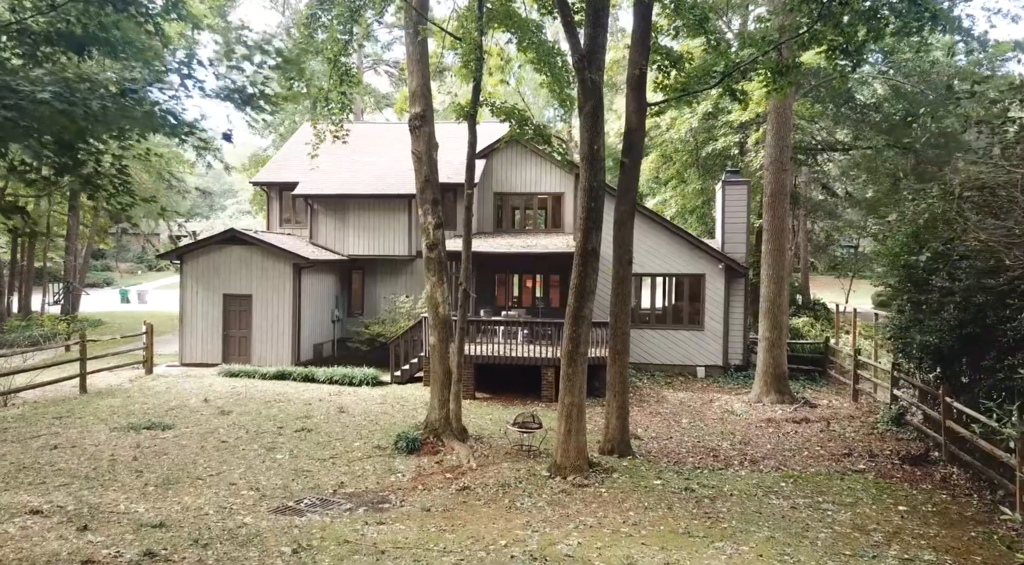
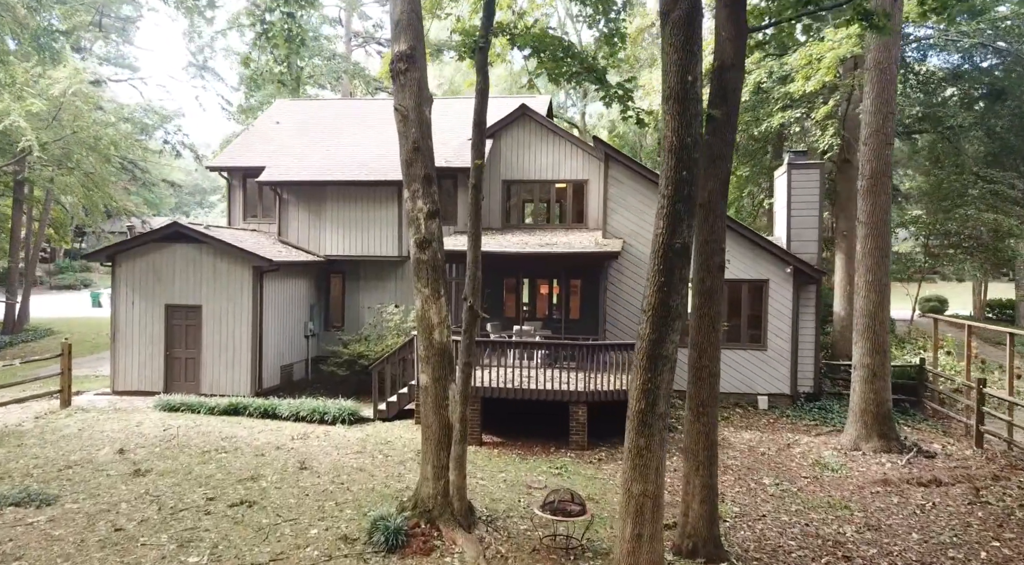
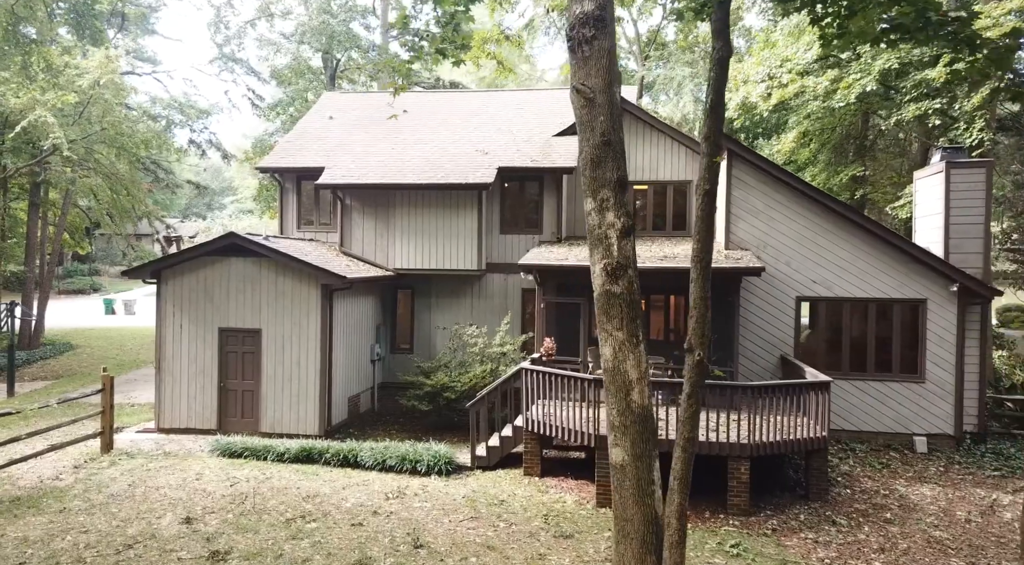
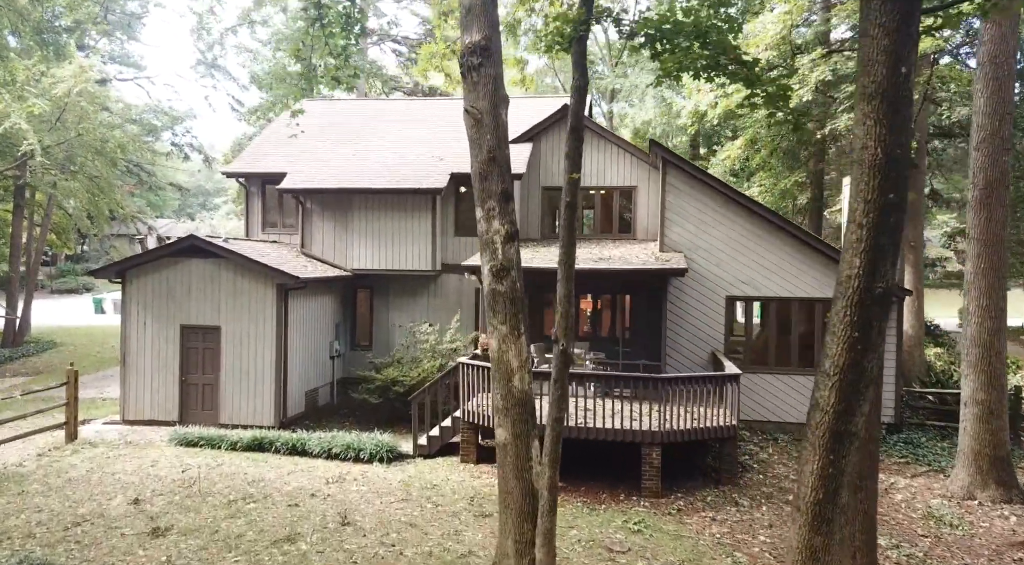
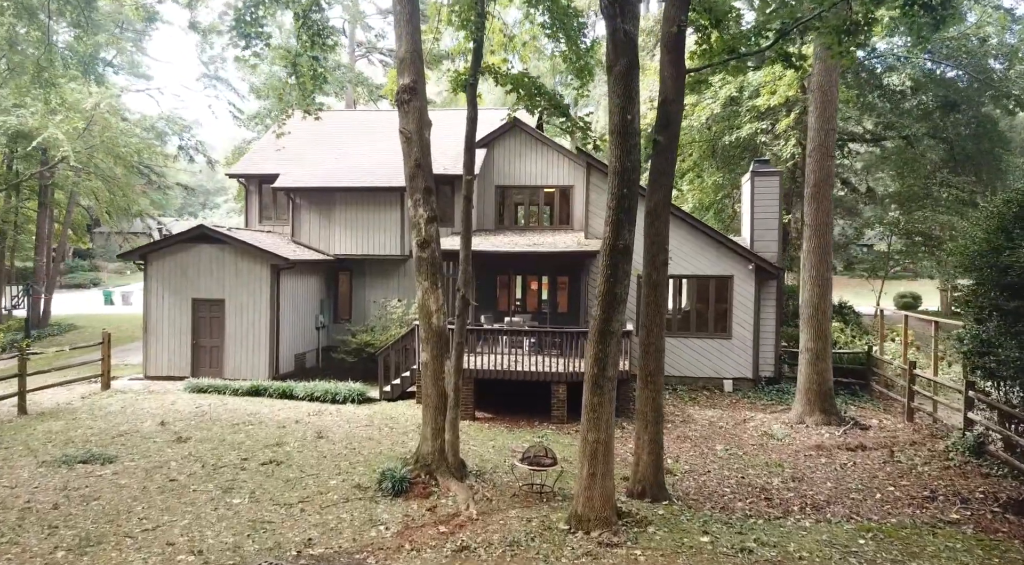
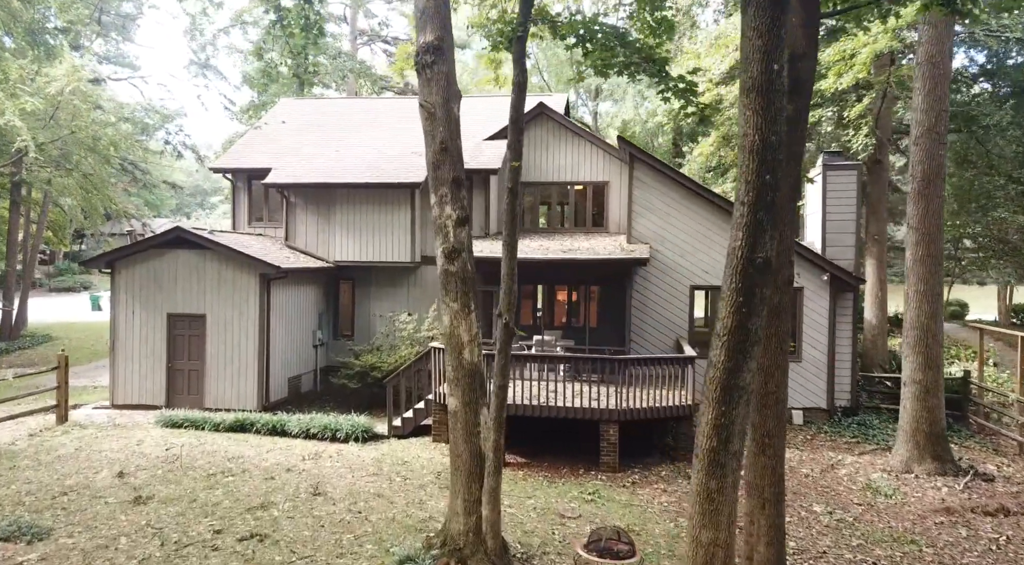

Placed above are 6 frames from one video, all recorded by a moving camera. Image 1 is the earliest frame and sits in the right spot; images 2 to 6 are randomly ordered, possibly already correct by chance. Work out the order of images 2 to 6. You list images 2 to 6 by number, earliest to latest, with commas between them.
5, 2, 6, 4, 3
